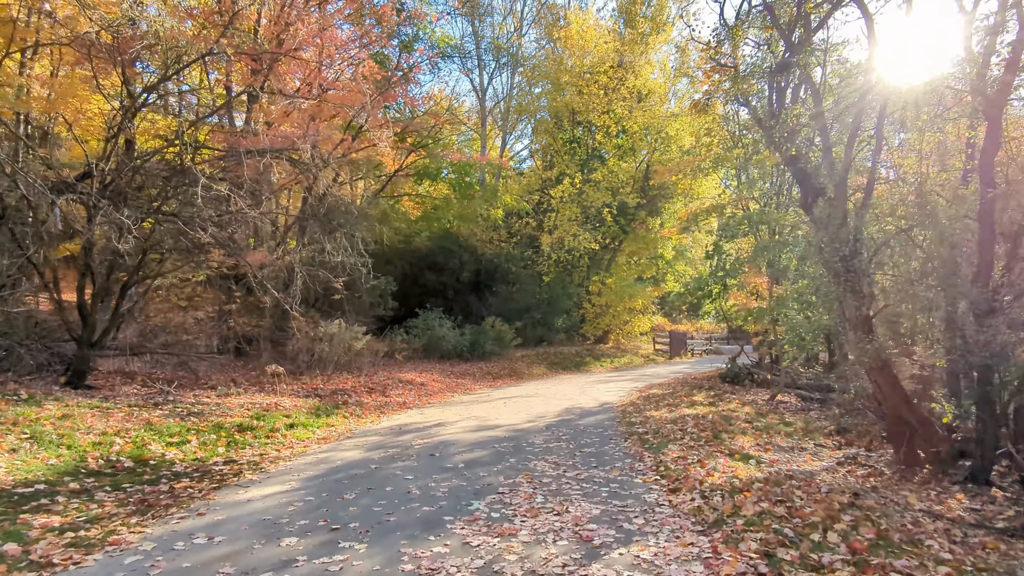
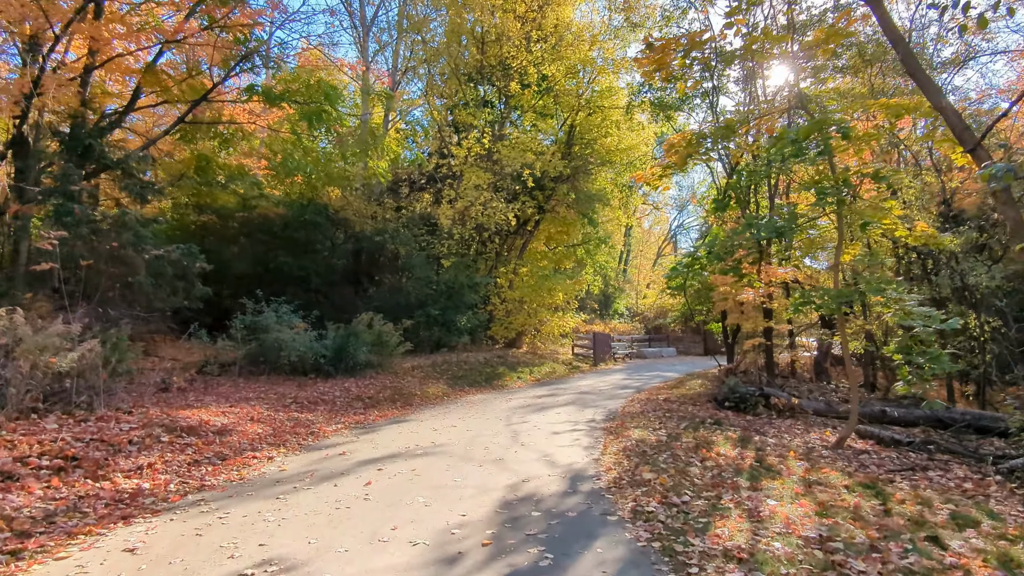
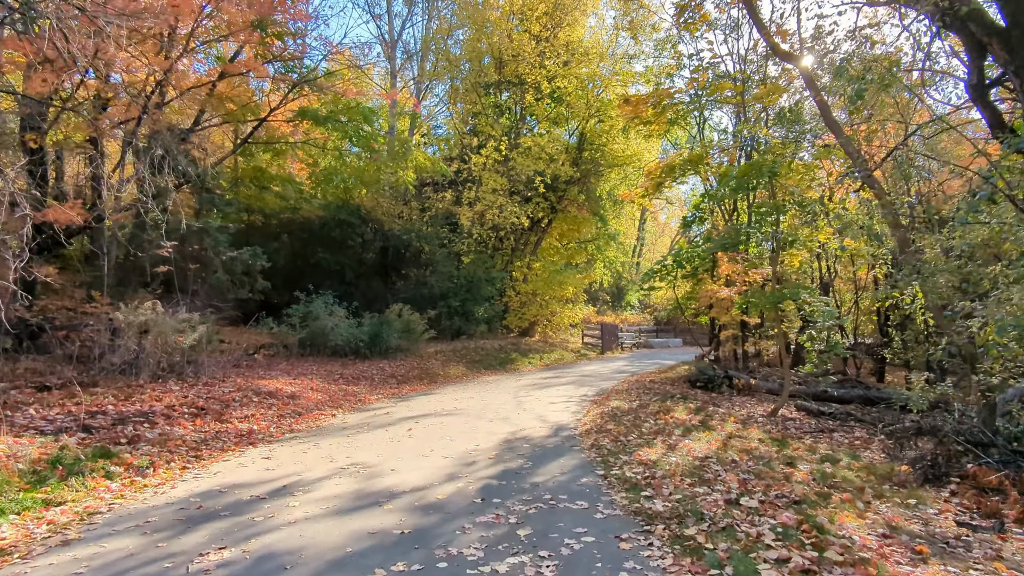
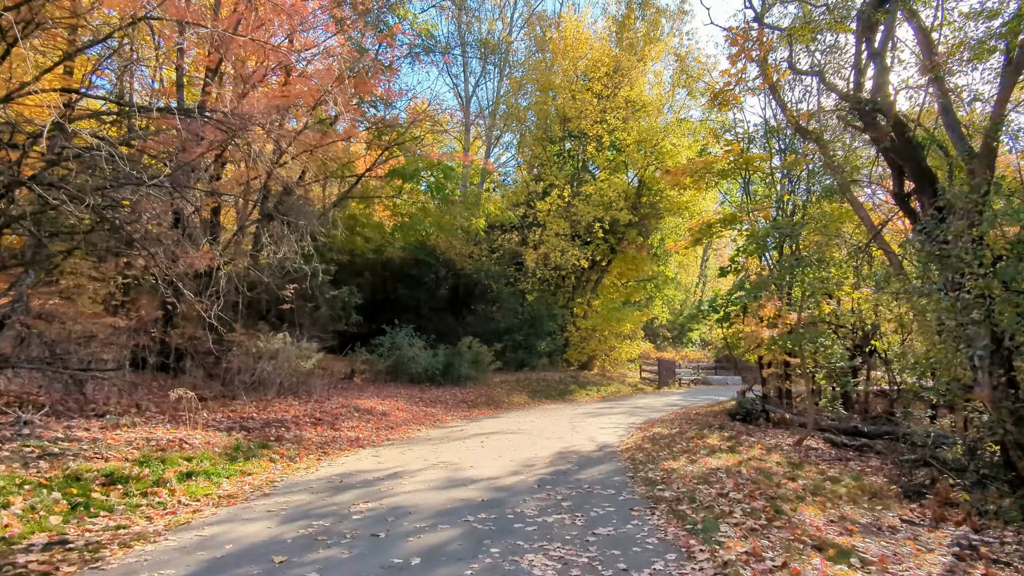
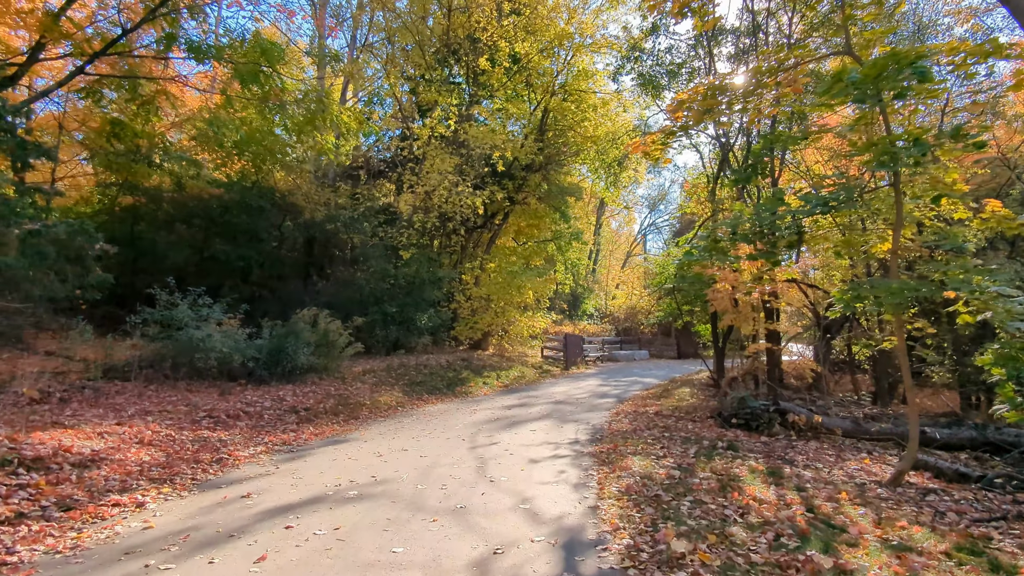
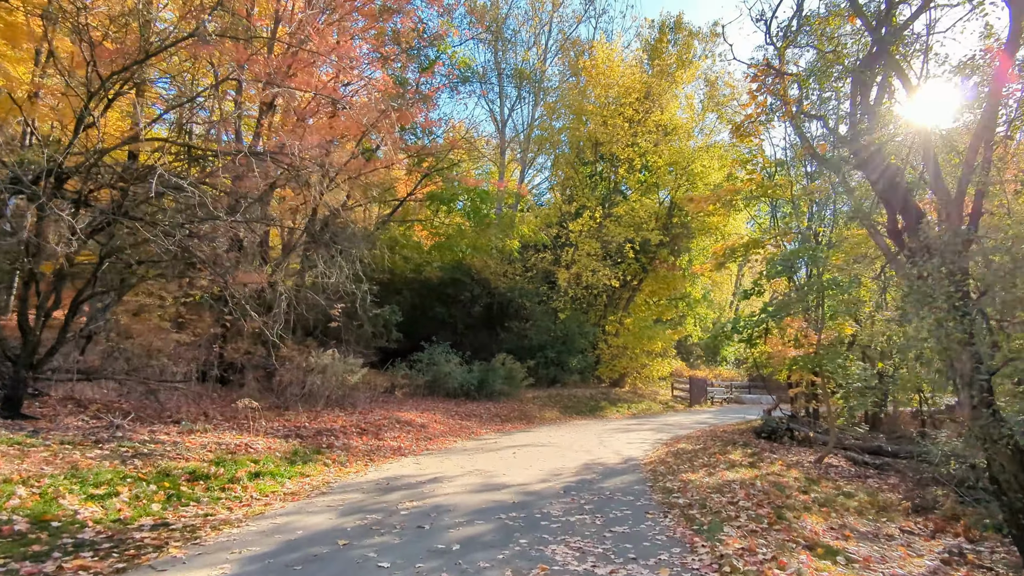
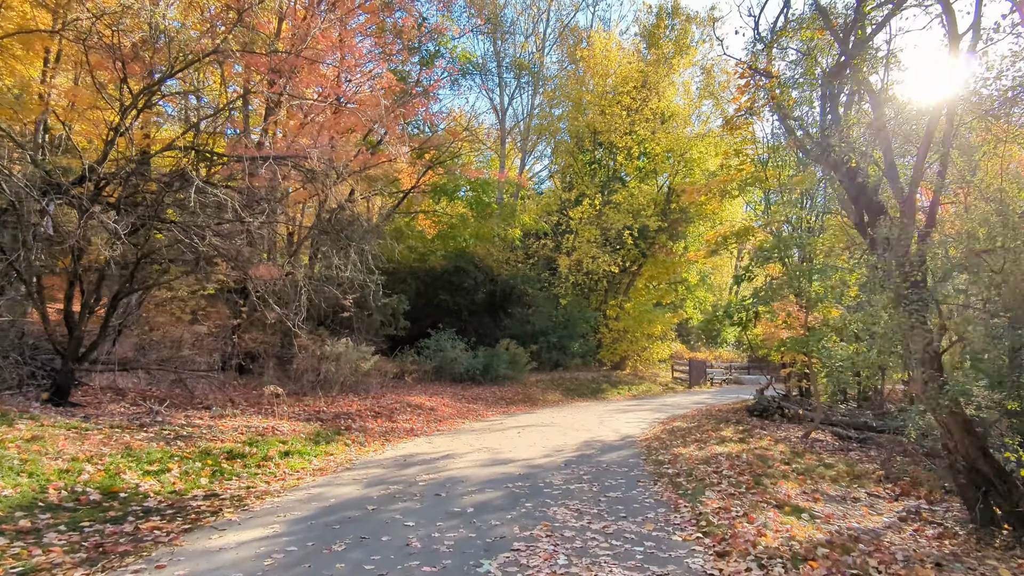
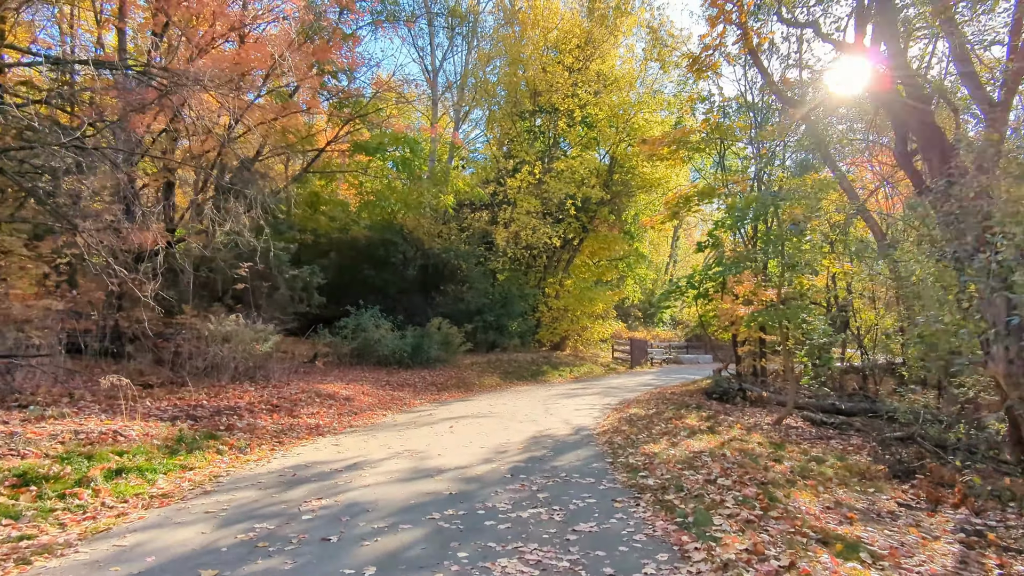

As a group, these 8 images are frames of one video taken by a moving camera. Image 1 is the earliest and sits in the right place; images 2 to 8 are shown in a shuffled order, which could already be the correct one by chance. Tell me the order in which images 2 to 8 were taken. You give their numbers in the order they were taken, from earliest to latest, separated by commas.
7, 6, 4, 8, 3, 2, 5
